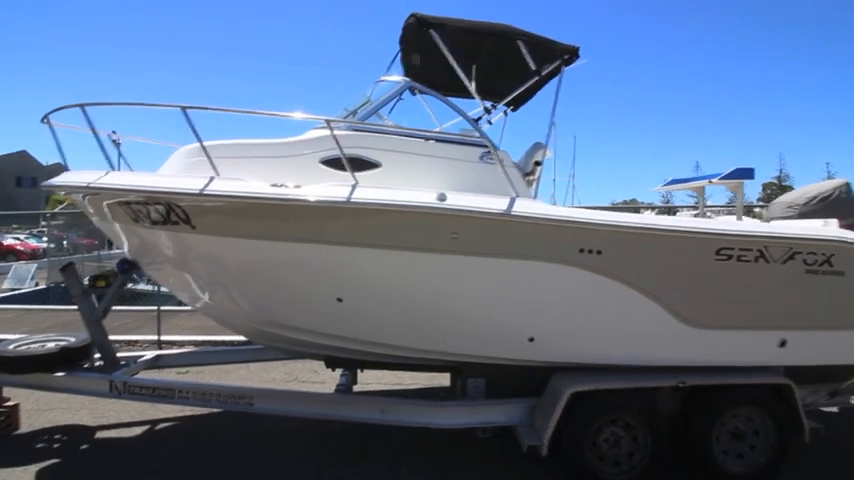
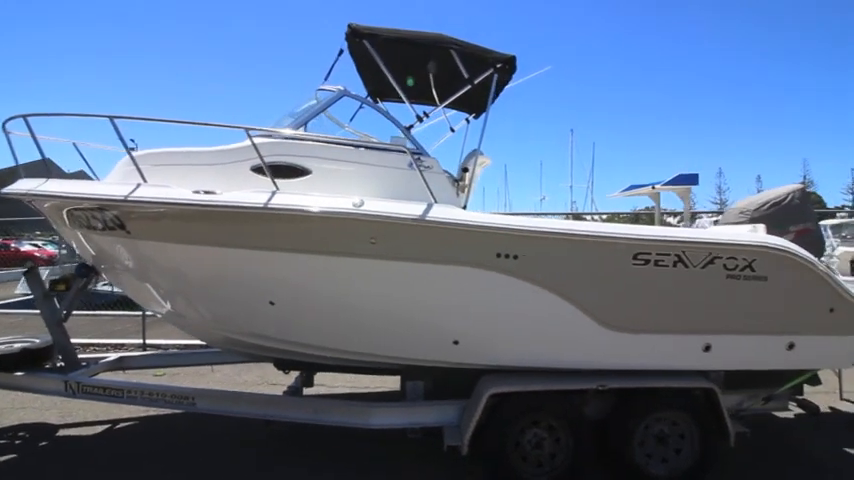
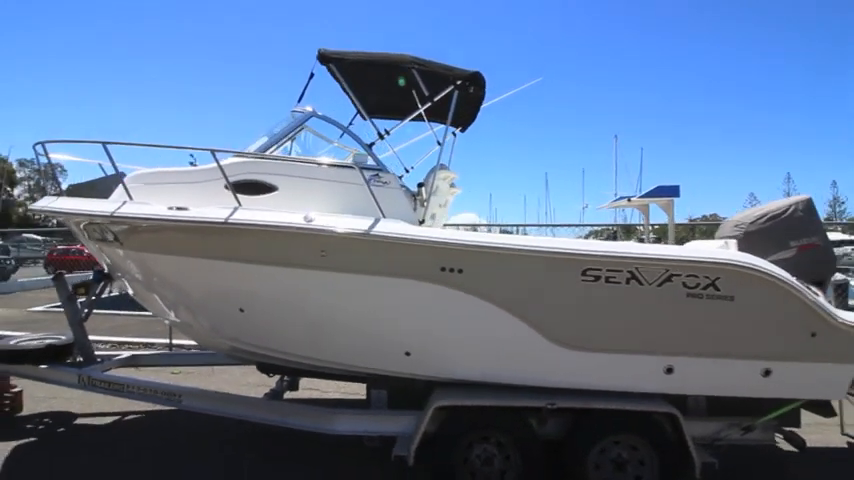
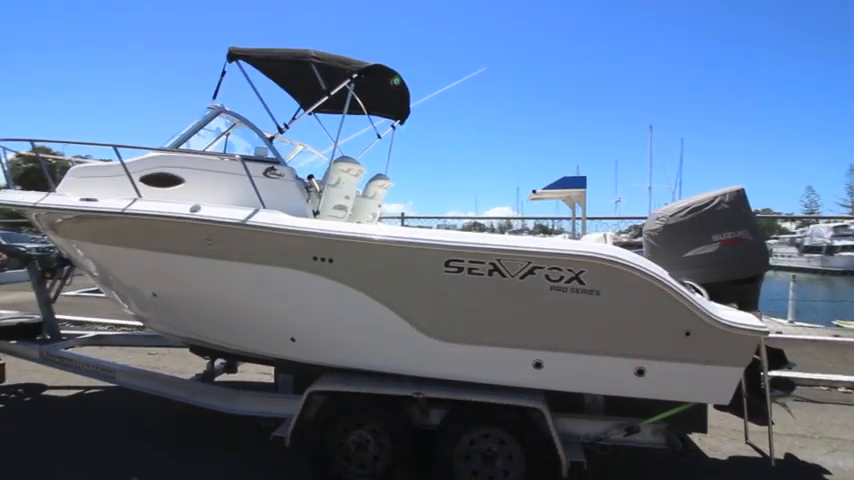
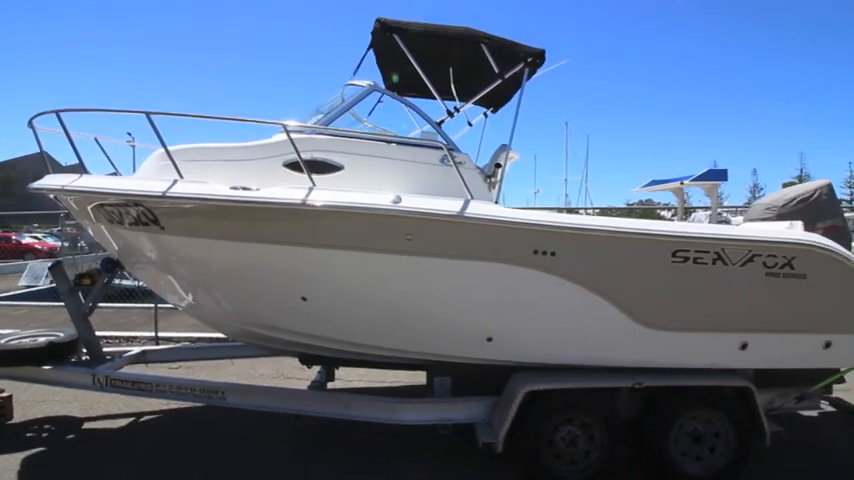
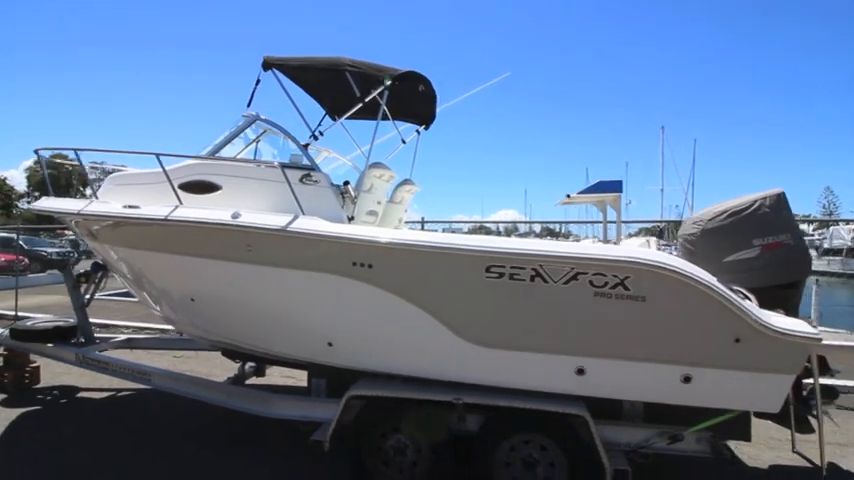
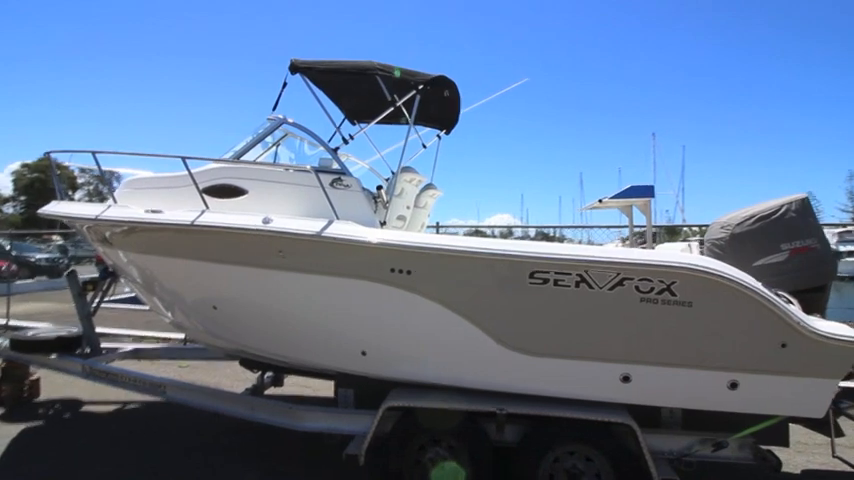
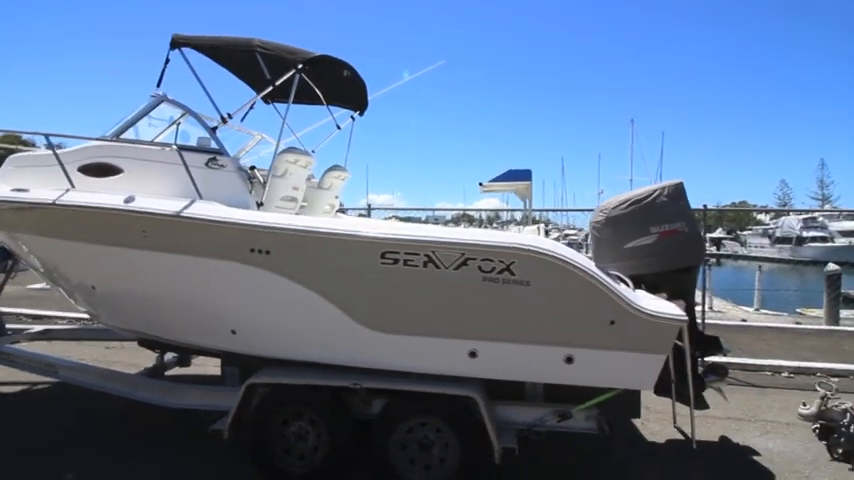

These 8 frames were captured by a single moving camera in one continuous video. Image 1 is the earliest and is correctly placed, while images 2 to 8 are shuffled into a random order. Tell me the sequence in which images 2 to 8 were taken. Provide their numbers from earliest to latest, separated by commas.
5, 2, 3, 7, 6, 4, 8
